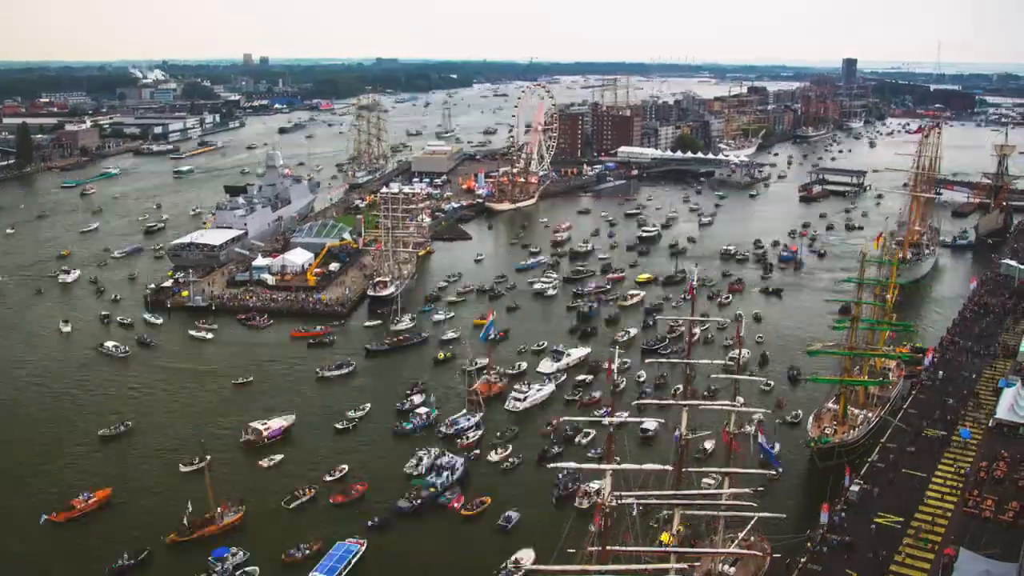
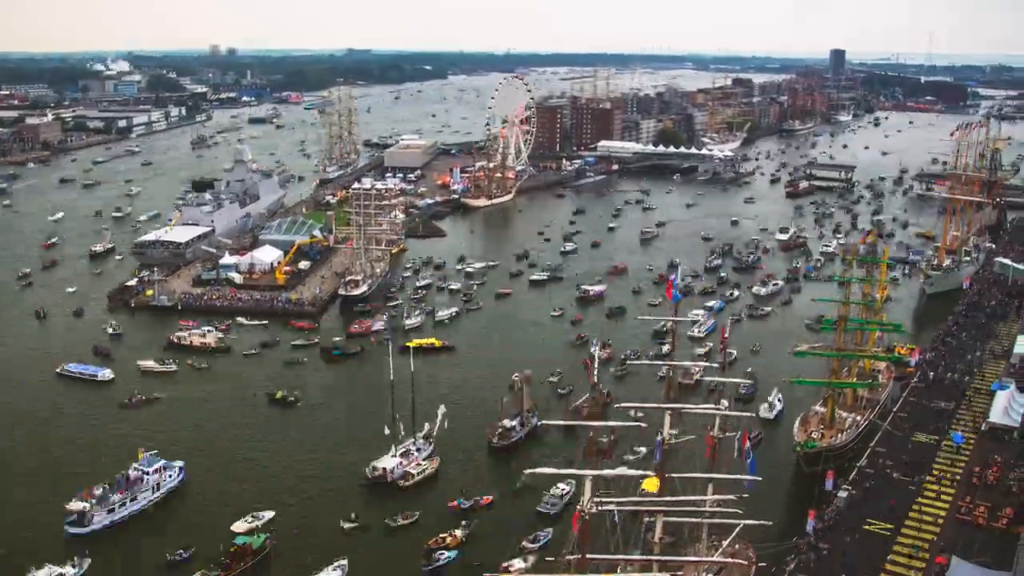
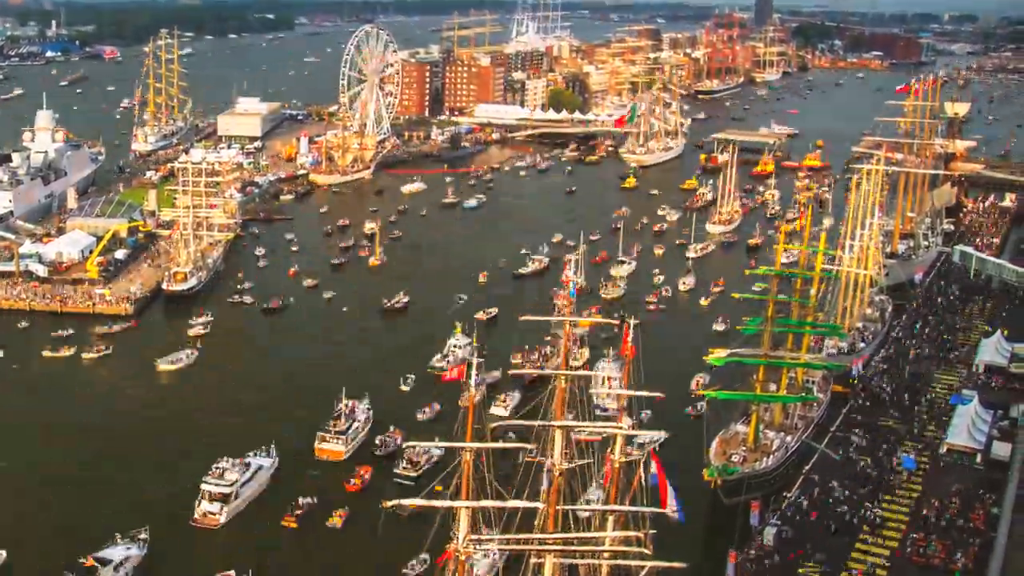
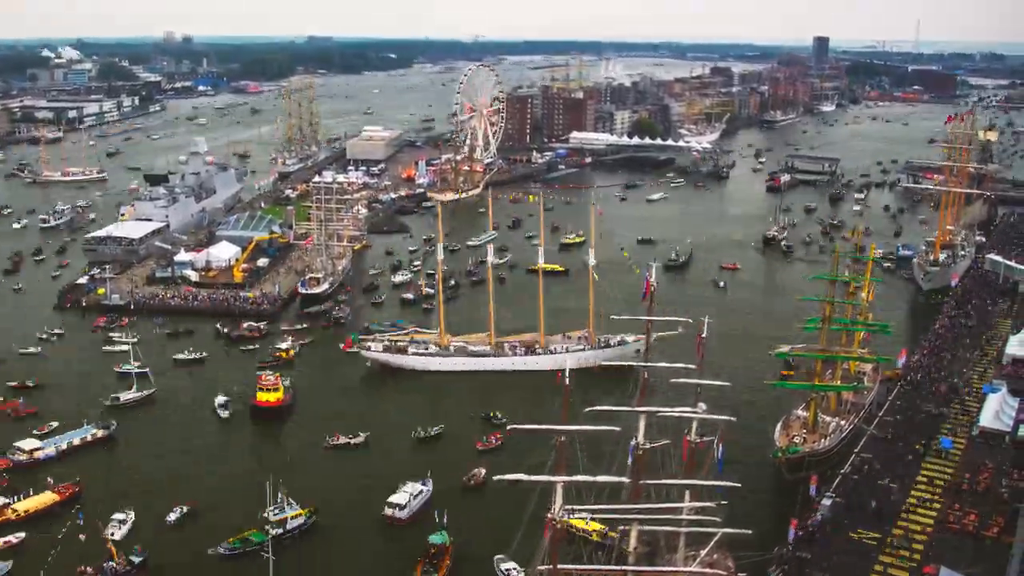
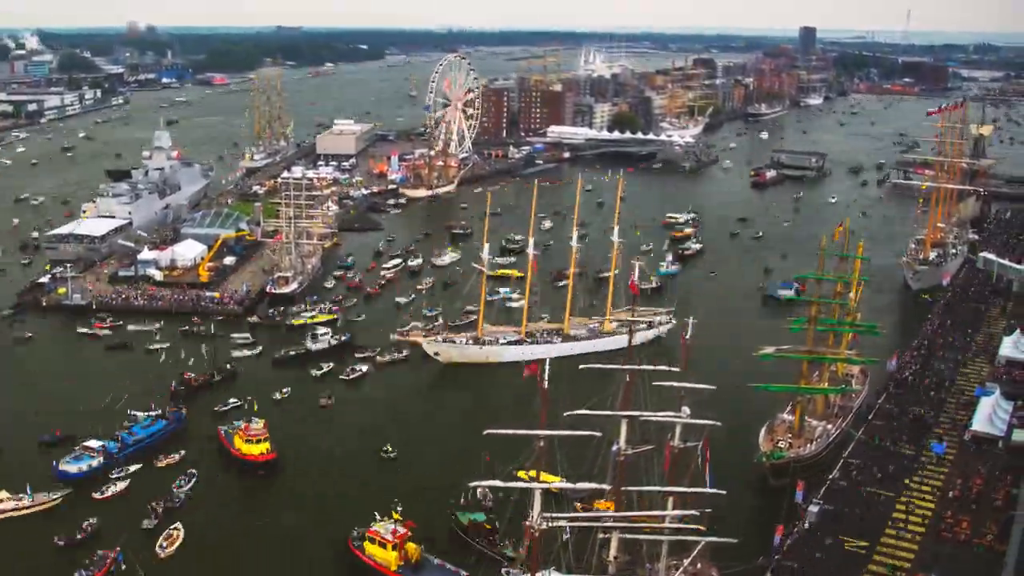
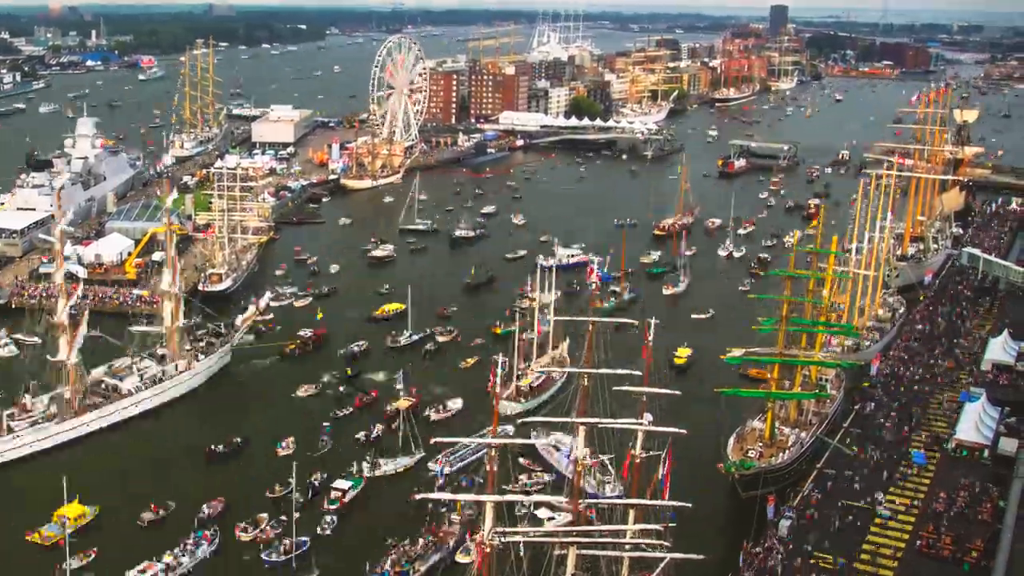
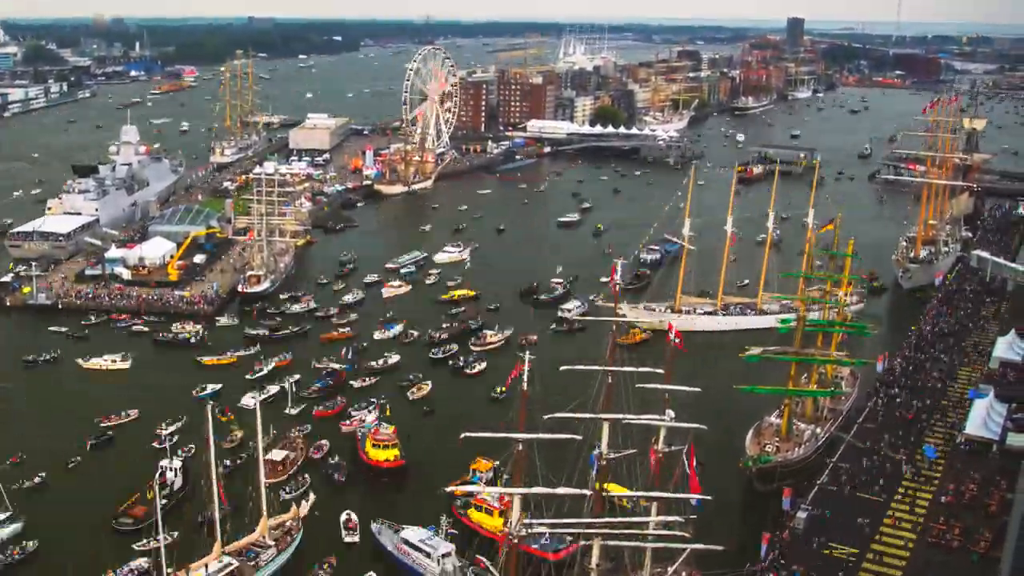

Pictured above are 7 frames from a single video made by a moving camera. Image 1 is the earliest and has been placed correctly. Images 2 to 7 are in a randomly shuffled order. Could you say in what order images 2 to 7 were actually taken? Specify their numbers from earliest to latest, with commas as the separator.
2, 4, 5, 7, 6, 3
